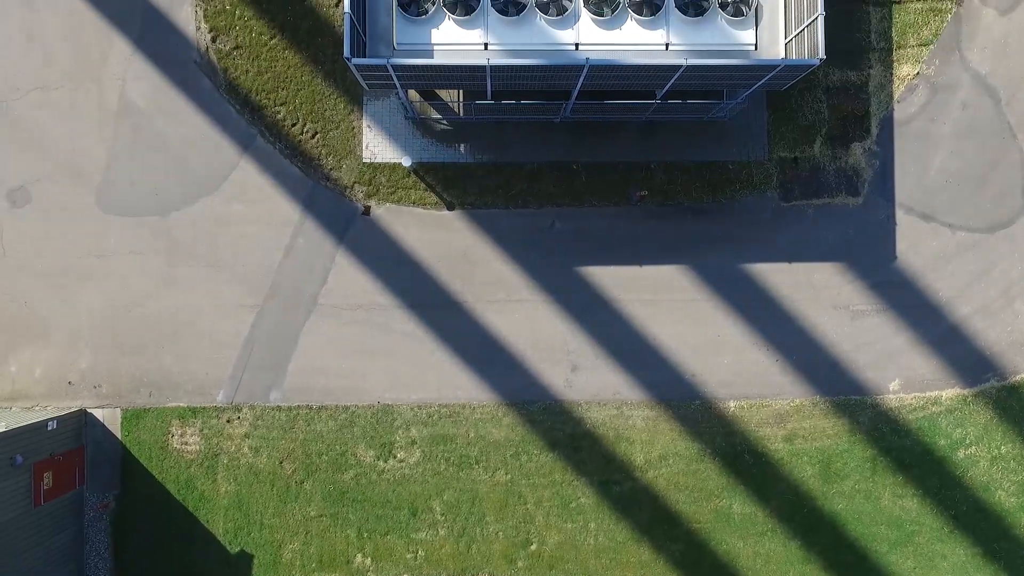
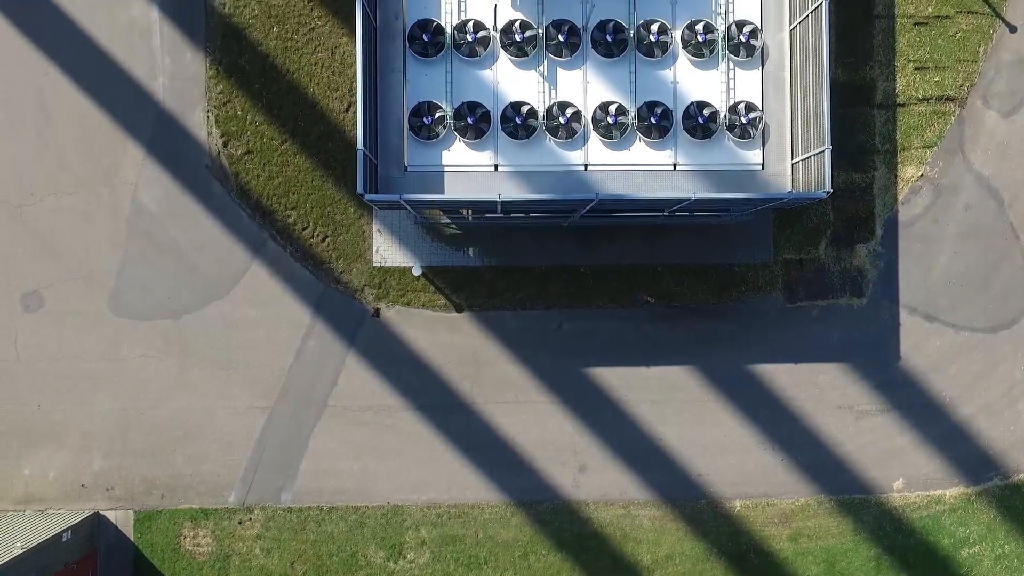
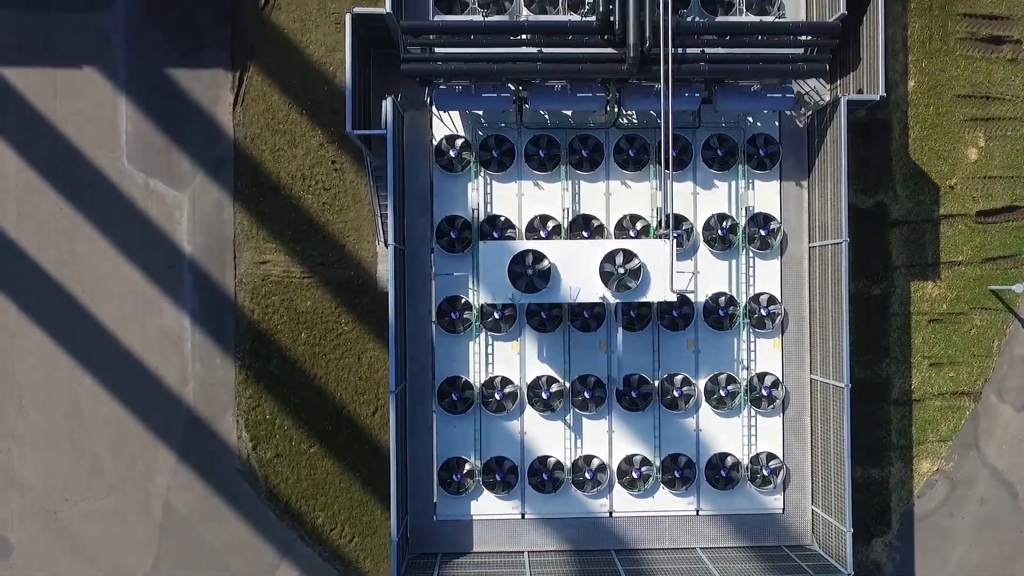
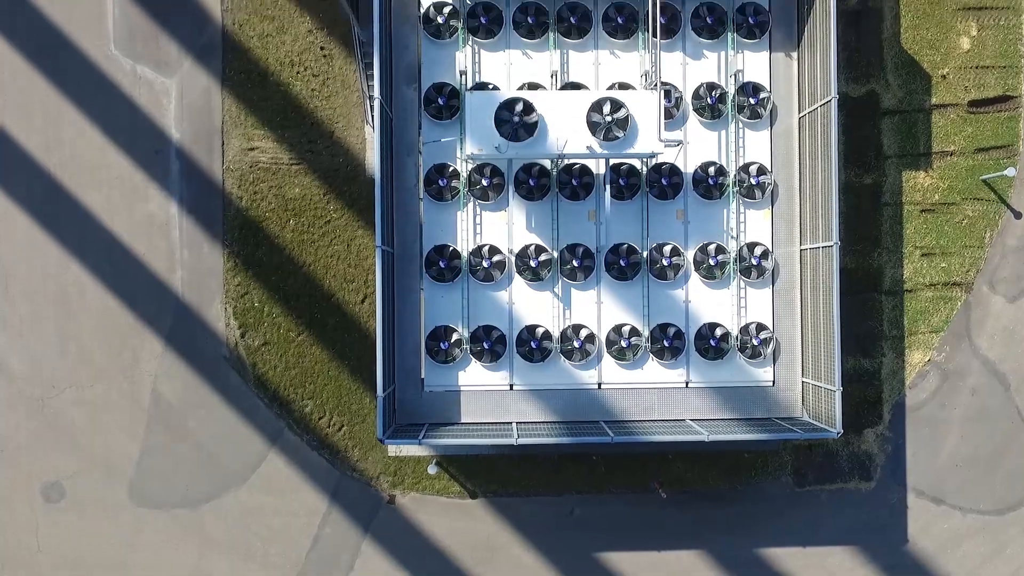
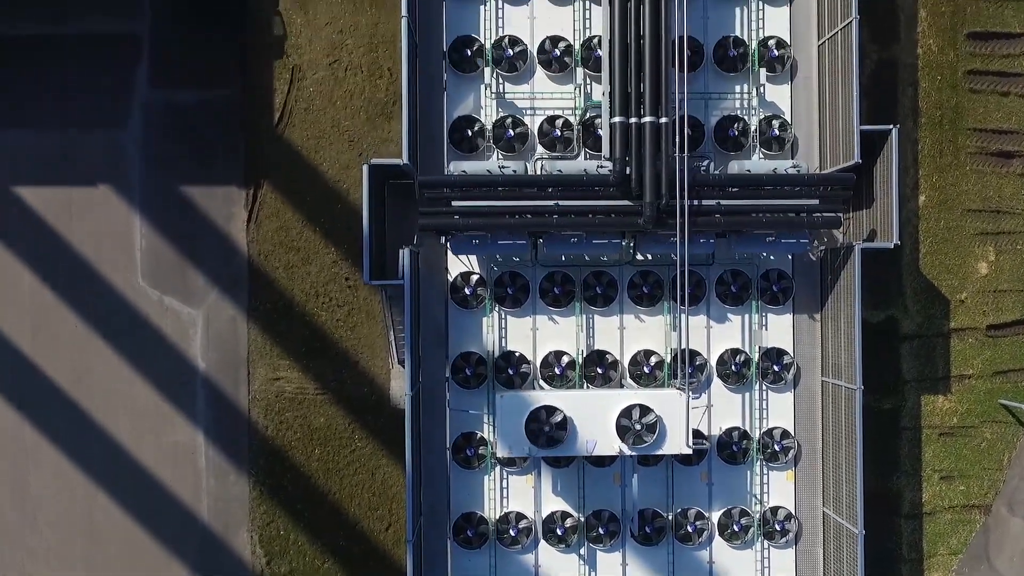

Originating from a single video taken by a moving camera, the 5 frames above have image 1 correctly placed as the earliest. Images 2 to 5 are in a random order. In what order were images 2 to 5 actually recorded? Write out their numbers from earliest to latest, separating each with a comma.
2, 4, 3, 5
